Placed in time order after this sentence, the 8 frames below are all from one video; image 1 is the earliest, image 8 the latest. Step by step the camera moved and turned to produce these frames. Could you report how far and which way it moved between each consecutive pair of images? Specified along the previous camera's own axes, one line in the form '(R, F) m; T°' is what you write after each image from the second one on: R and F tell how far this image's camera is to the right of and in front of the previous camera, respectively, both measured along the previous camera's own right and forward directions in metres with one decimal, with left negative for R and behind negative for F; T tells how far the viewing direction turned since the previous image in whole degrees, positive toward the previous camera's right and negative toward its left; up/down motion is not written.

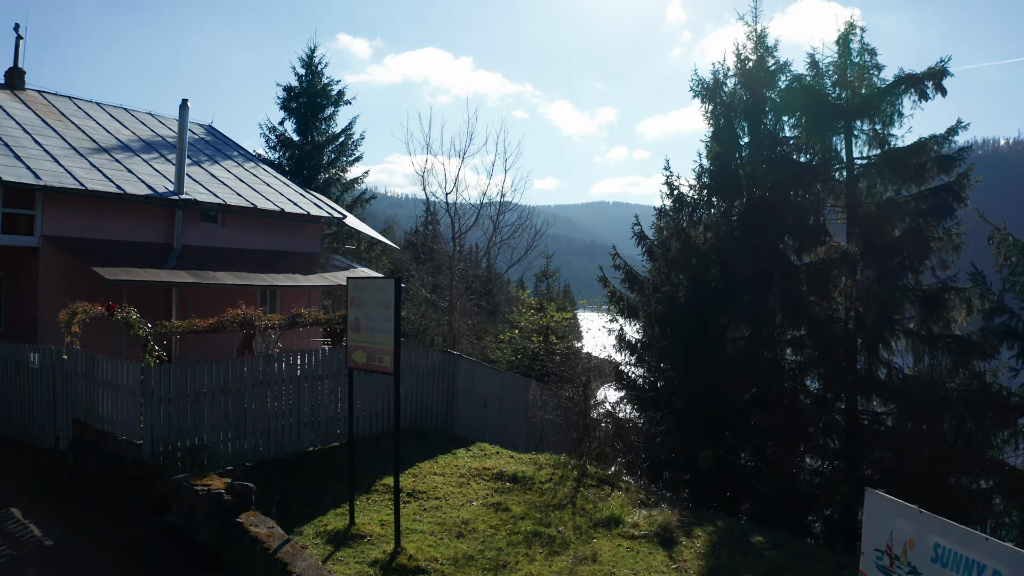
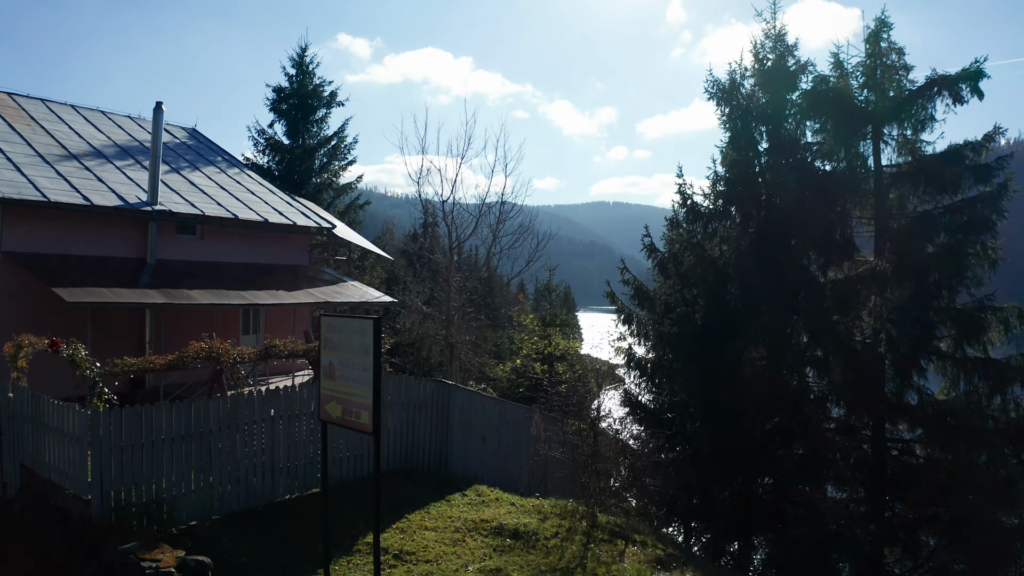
(0.0, +0.9) m; 0°
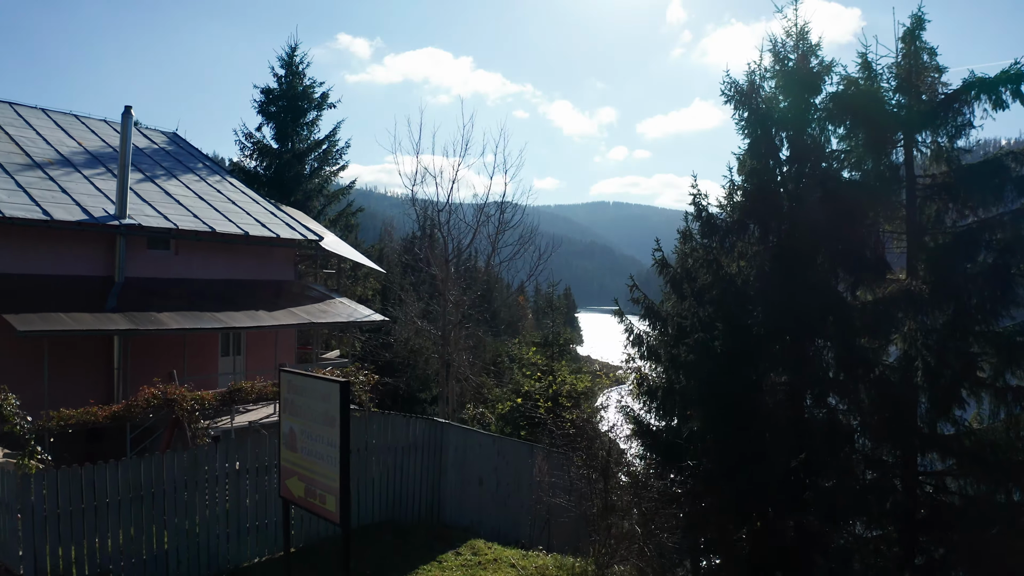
(0.0, +0.9) m; 0°
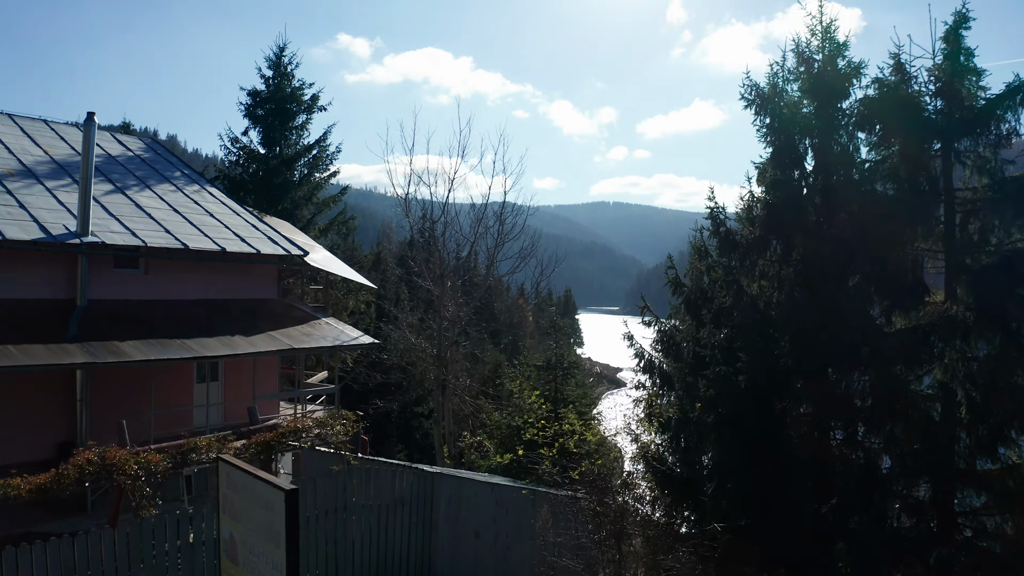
(0.0, +0.9) m; 0°
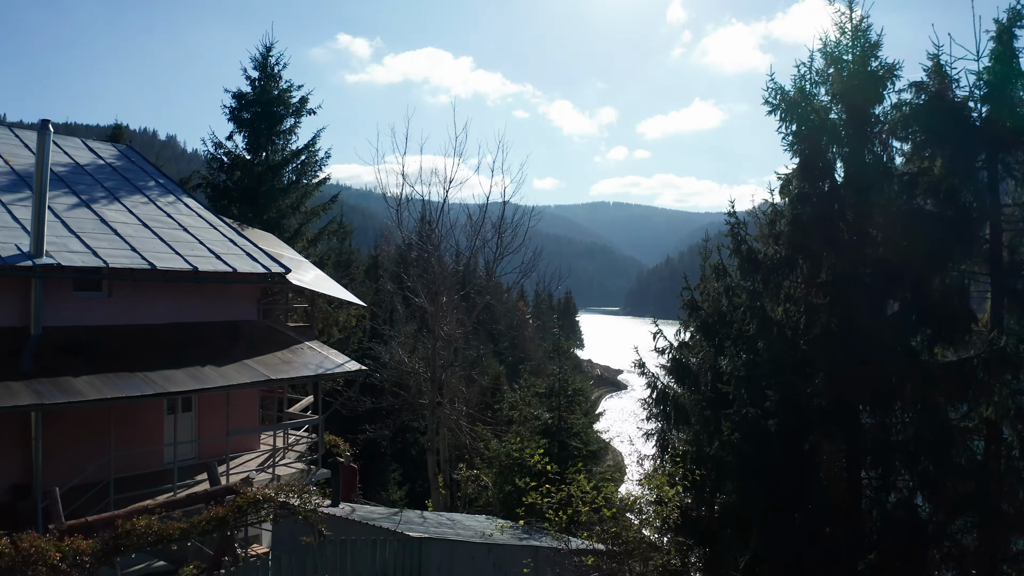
(0.0, +0.9) m; 0°
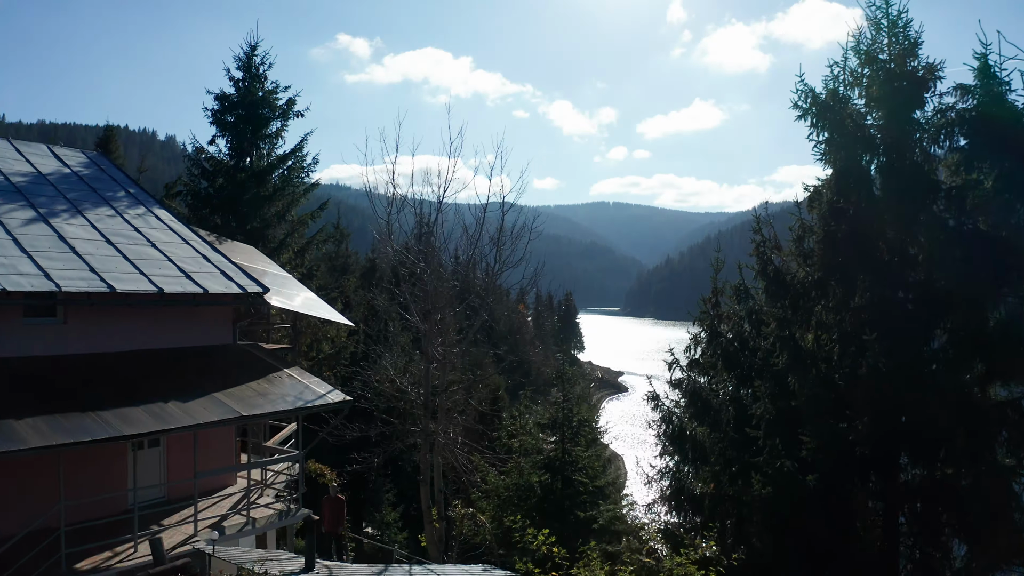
(0.0, +0.9) m; 0°
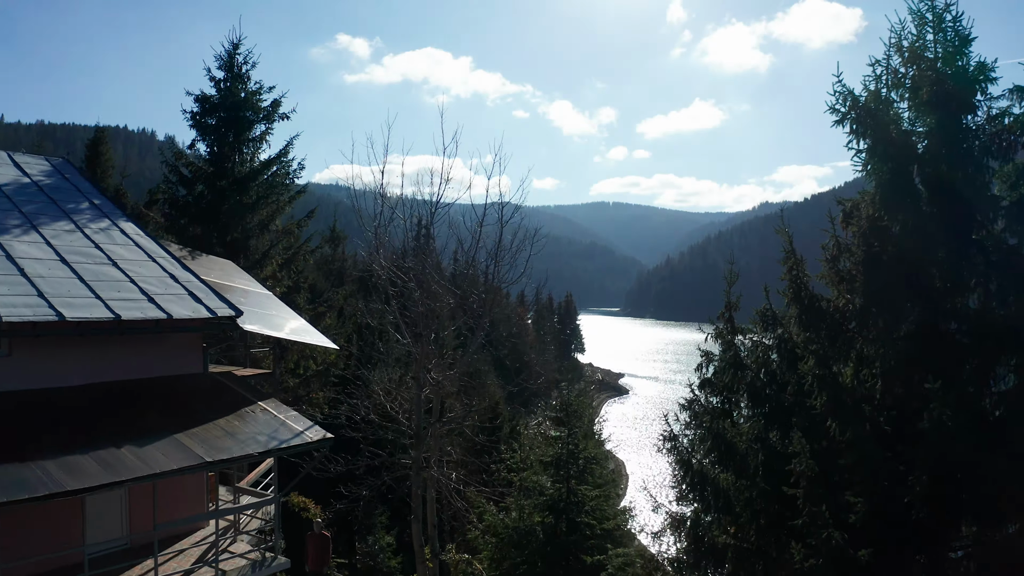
(0.0, +0.9) m; 0°
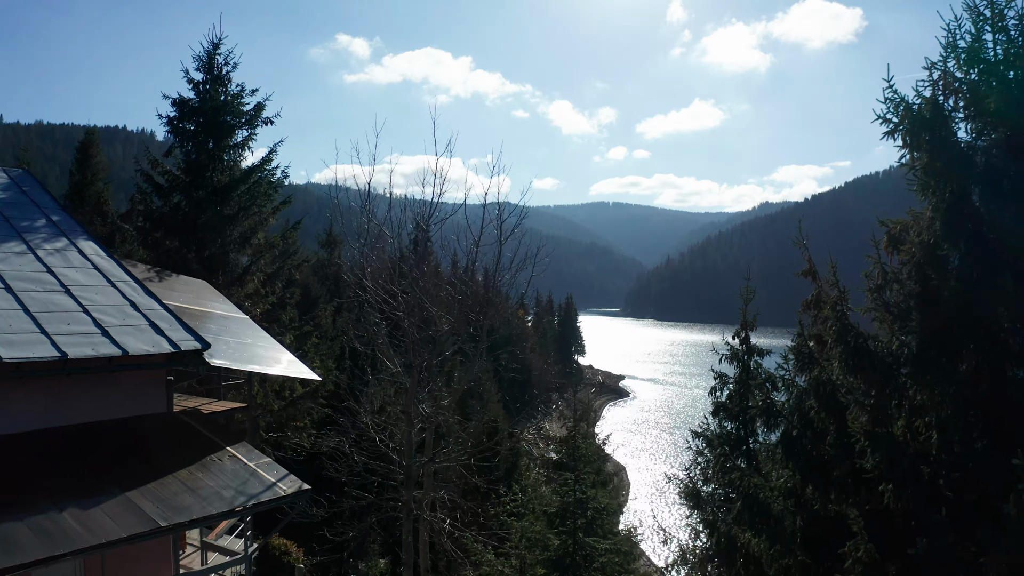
(0.0, +0.9) m; 0°
